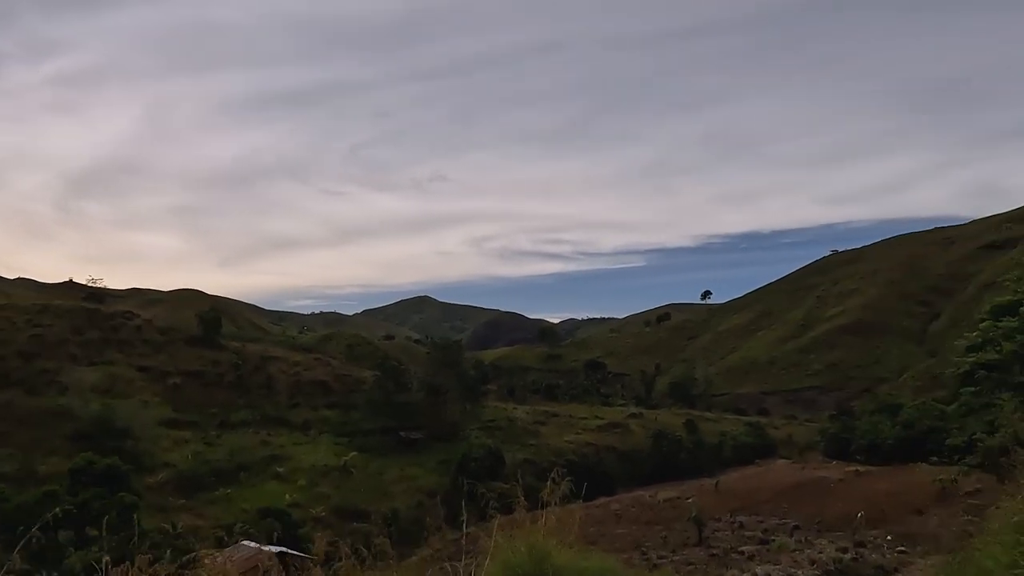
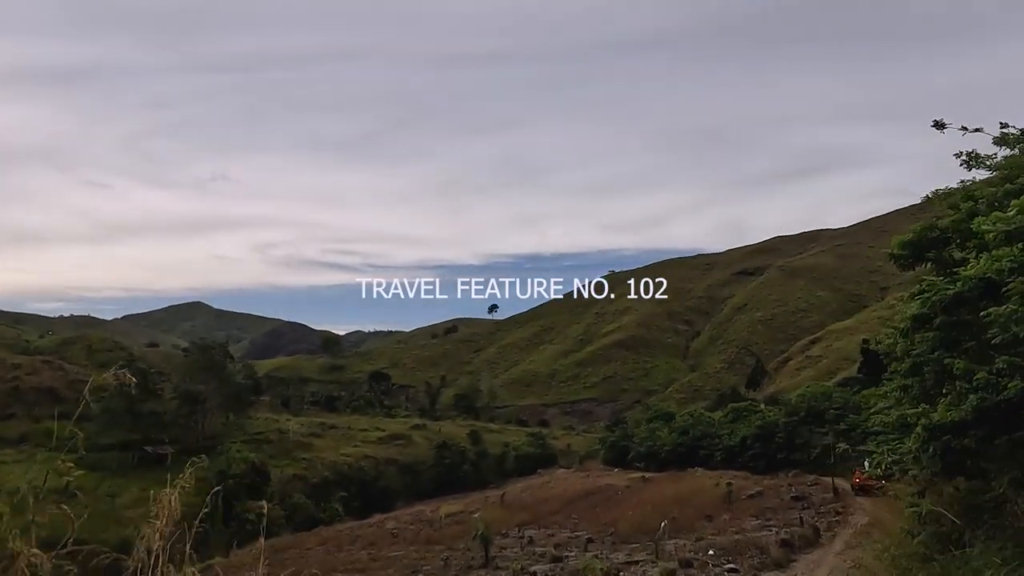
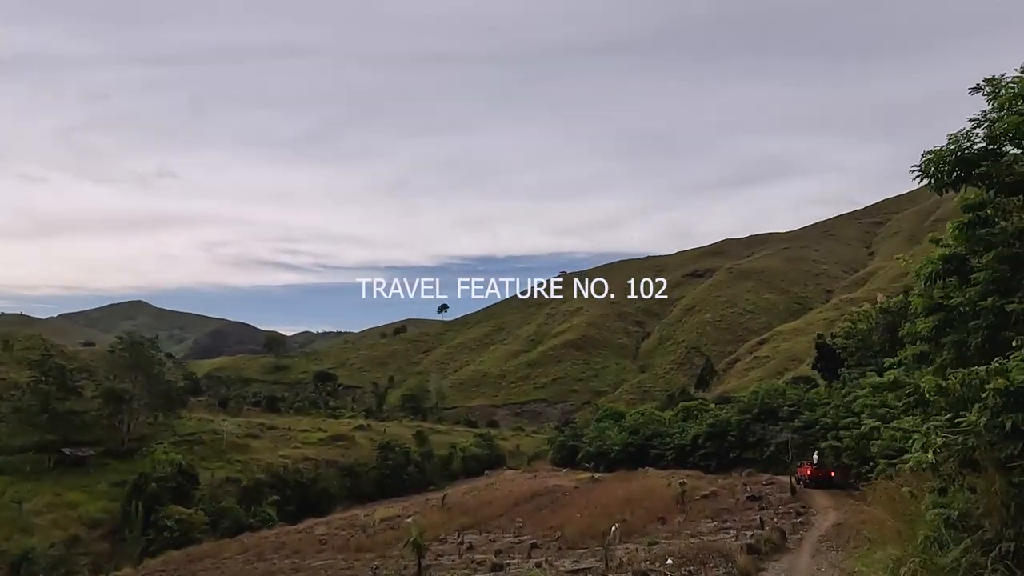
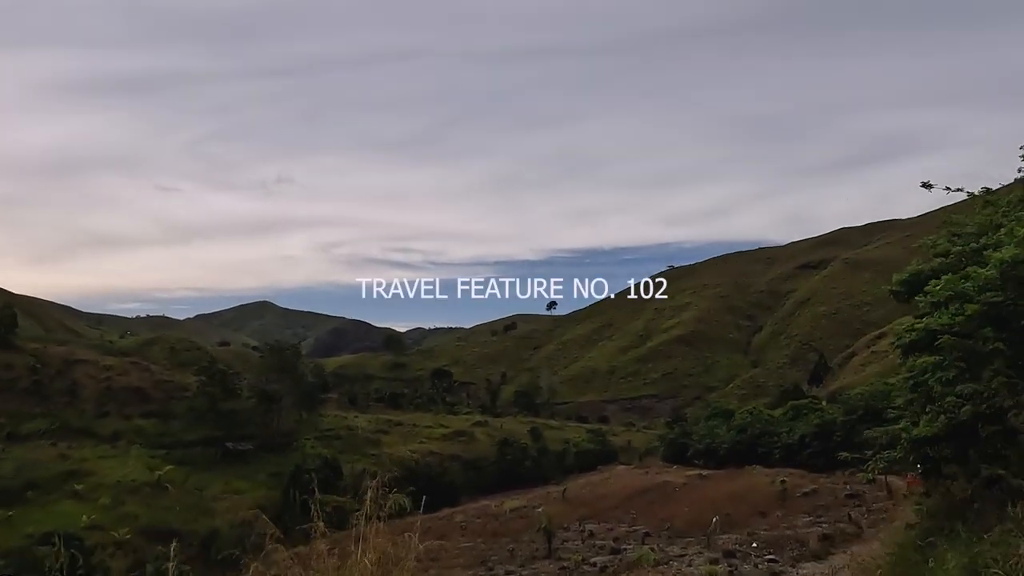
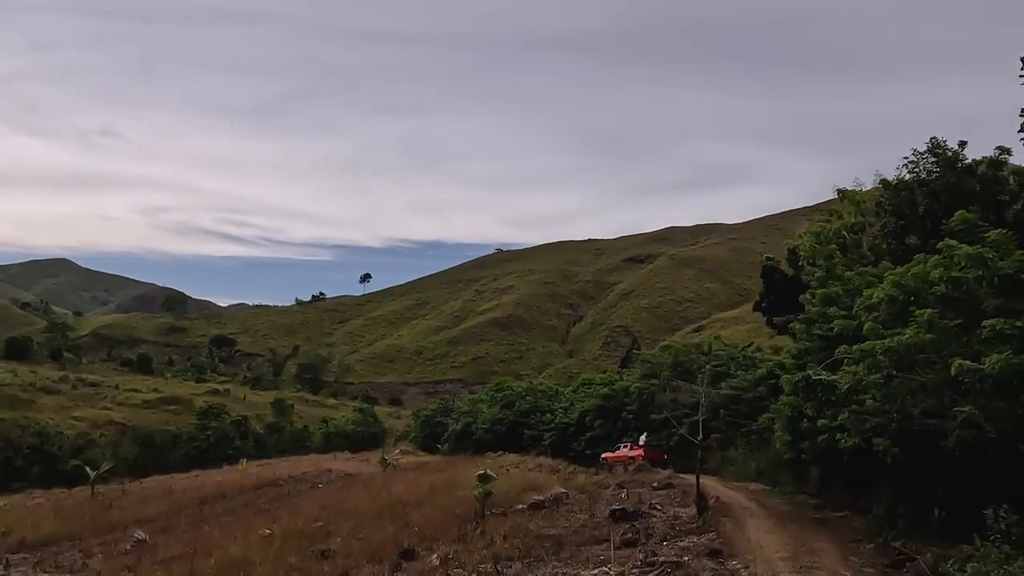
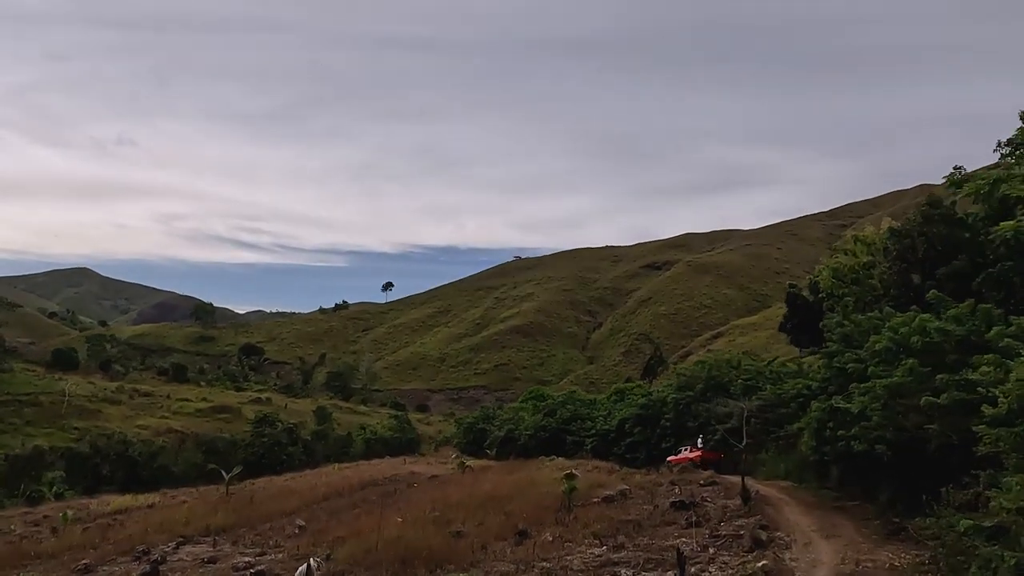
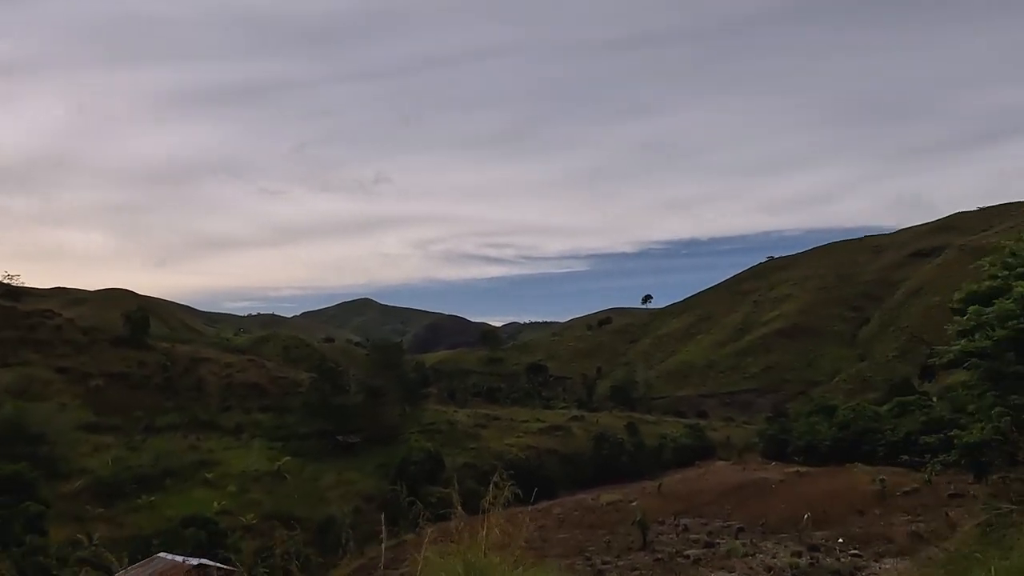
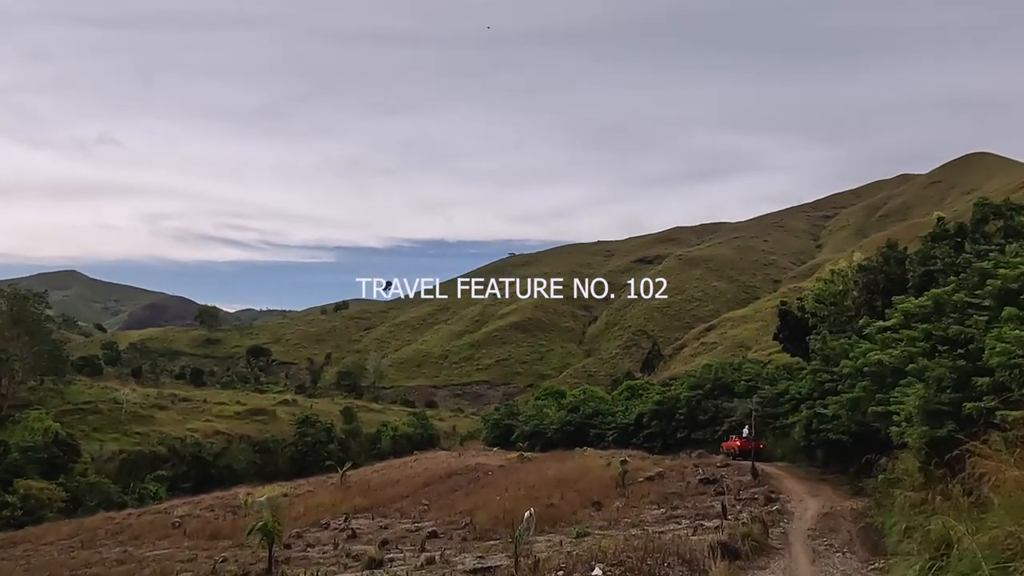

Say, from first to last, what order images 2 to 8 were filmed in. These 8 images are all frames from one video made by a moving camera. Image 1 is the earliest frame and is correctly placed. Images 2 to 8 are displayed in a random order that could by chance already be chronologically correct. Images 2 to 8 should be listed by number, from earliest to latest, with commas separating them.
7, 4, 2, 3, 8, 6, 5
